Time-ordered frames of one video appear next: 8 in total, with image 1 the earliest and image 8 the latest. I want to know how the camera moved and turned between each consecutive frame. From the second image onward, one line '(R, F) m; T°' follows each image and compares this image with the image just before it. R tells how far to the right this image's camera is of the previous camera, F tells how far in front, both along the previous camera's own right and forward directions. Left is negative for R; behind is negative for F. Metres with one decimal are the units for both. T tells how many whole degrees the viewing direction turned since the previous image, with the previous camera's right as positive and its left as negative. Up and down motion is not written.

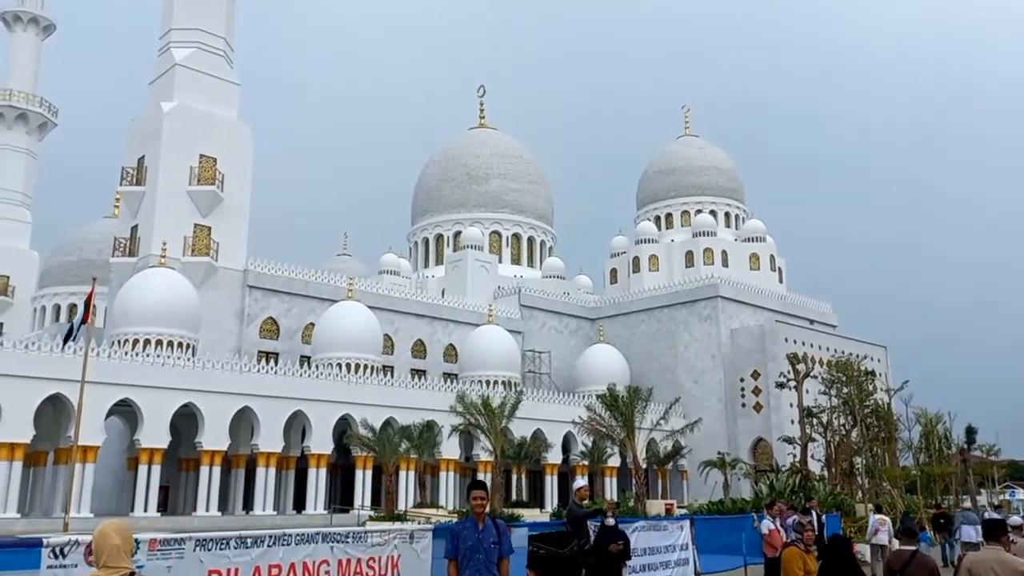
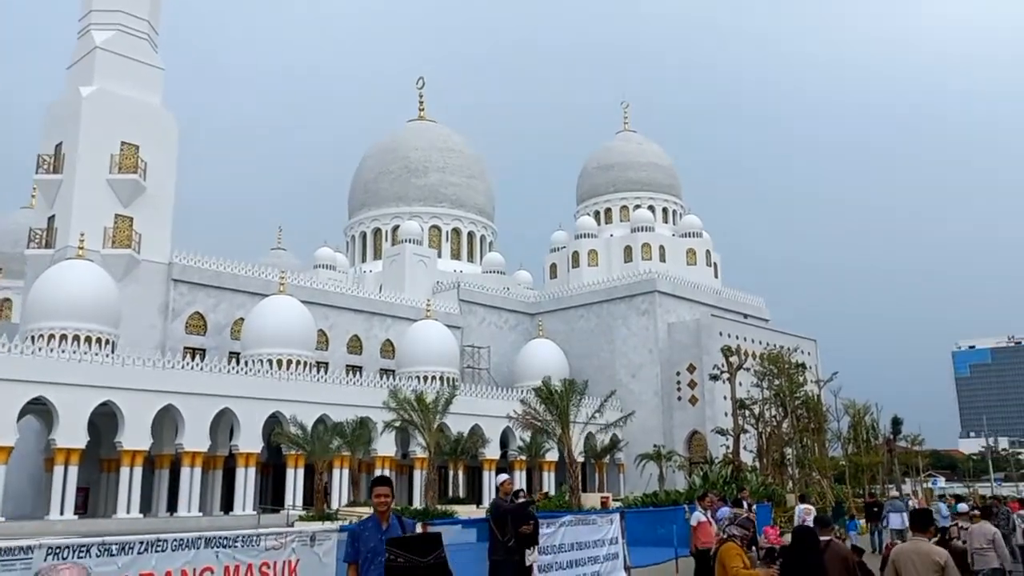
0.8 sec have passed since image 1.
(+0.1, +0.4) m; +4°
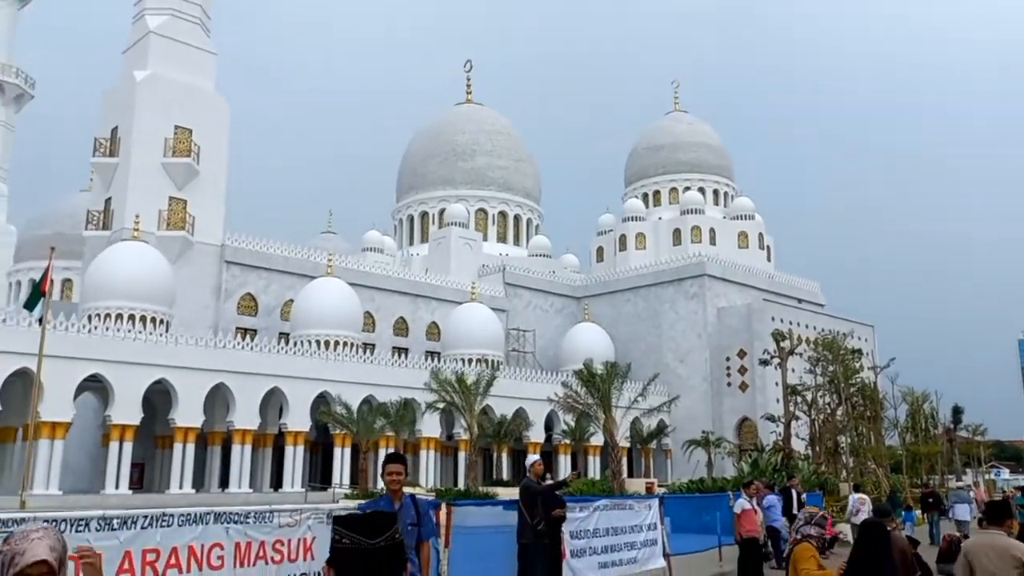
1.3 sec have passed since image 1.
(+0.1, +0.1) m; -3°
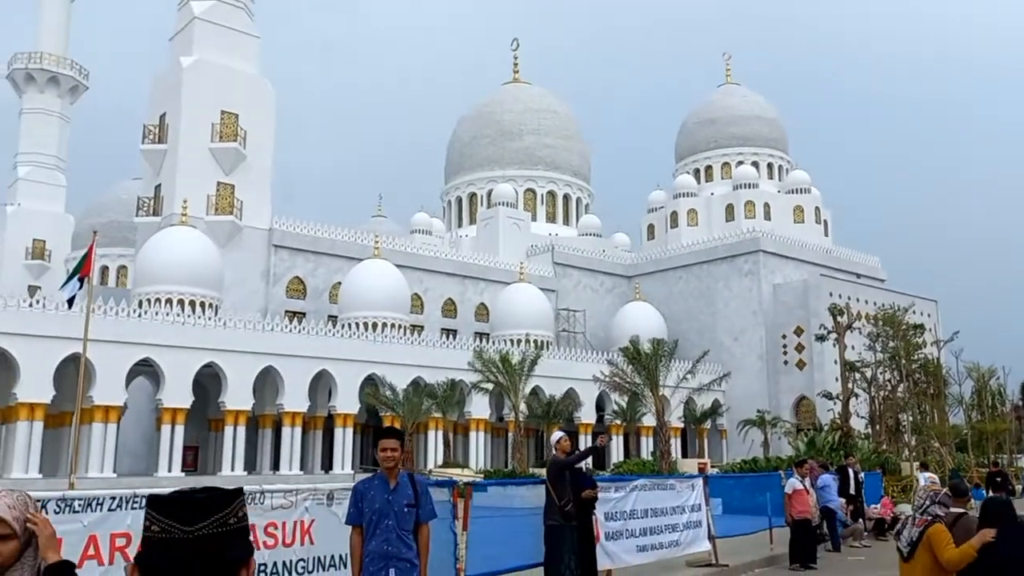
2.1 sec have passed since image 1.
(+0.2, +0.4) m; -3°
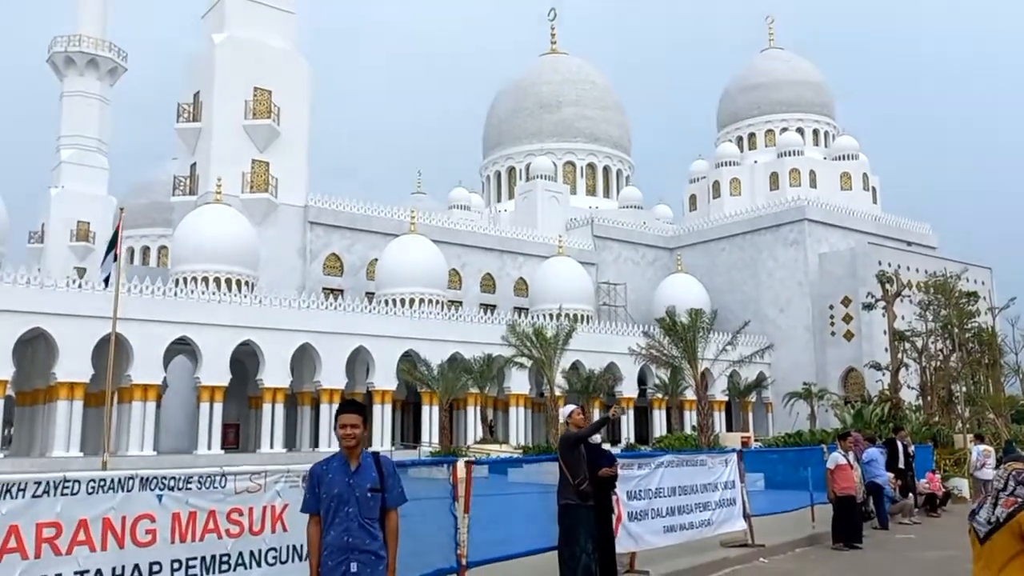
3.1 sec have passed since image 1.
(+0.2, +0.4) m; -3°
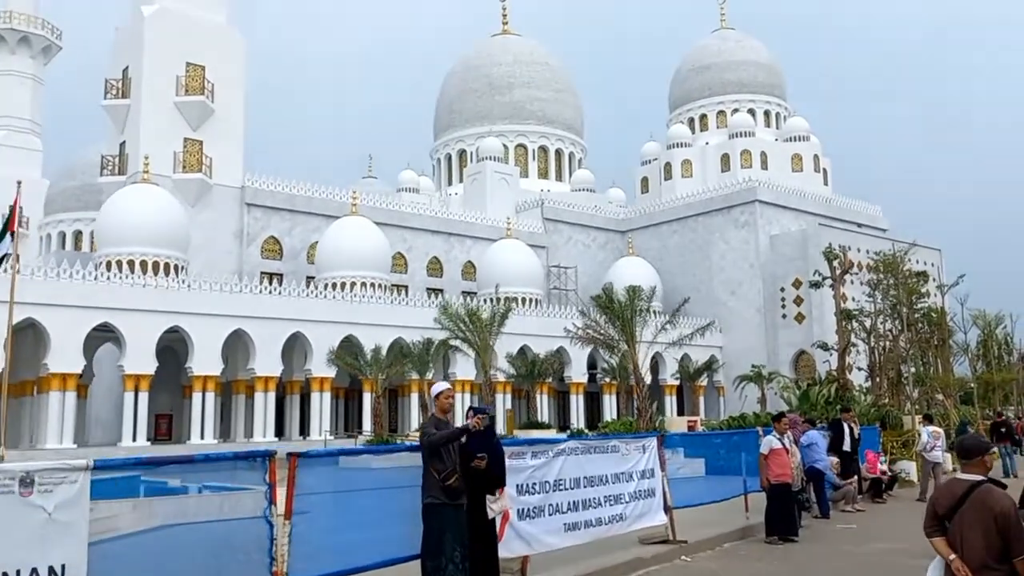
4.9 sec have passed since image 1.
(+0.5, +0.8) m; +3°
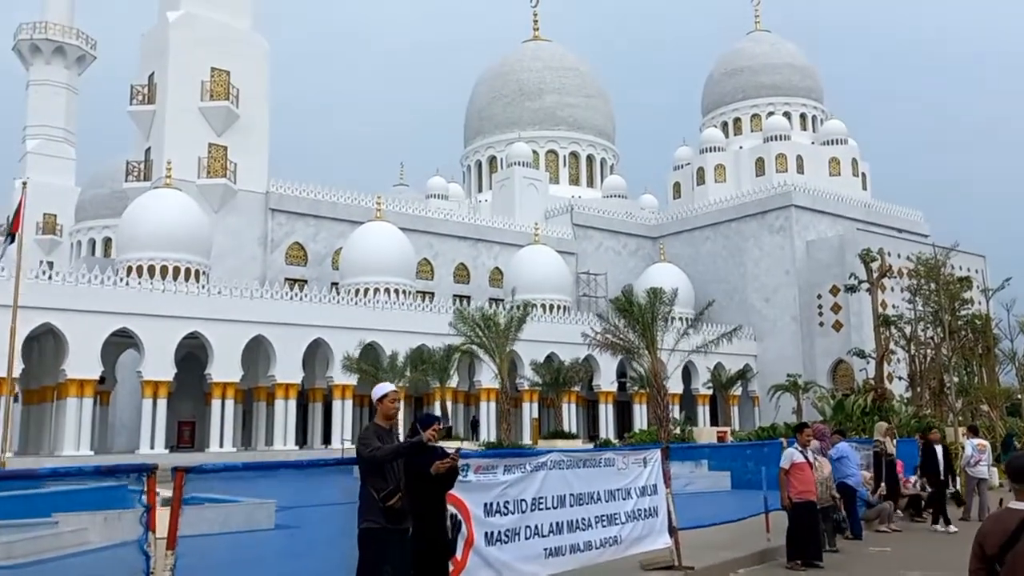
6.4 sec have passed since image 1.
(+0.3, +0.6) m; -2°
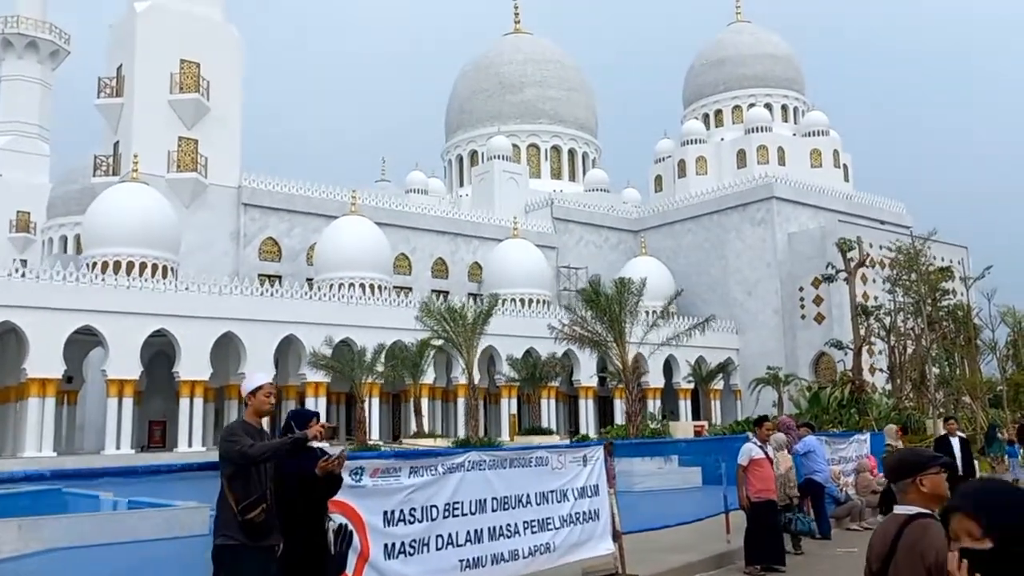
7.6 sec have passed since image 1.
(+0.3, +0.5) m; +1°
